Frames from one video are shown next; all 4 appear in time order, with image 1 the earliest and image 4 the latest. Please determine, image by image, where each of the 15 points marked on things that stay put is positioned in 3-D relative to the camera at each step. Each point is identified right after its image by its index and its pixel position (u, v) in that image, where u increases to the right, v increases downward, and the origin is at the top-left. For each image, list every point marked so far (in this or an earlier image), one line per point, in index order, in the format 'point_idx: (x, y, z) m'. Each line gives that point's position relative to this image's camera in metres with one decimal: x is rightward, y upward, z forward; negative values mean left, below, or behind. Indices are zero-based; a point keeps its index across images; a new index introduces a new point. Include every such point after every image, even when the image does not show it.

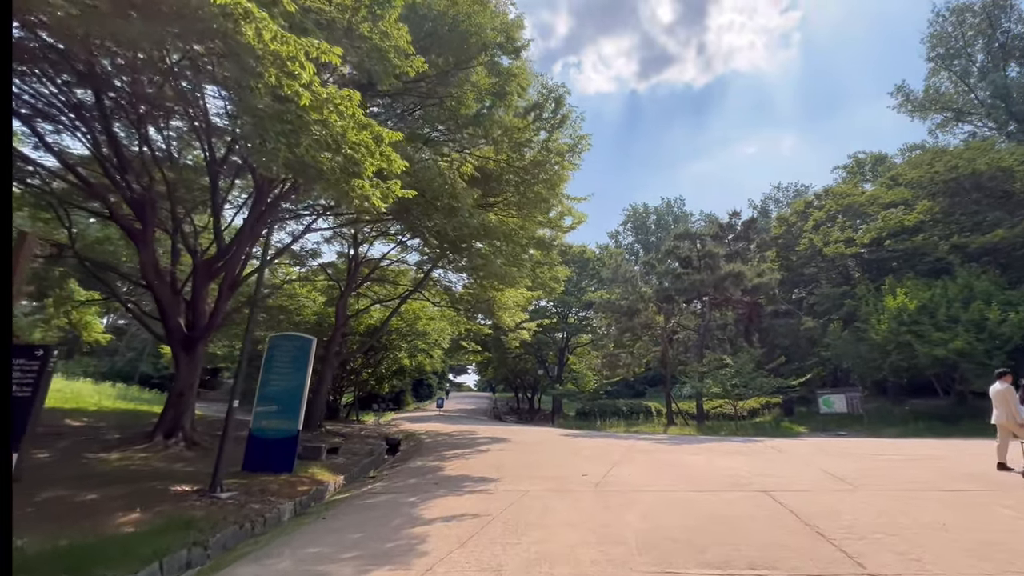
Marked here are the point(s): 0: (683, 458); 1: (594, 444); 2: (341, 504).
0: (+3.7, -3.7, +11.5) m
1: (+2.3, -4.3, +14.9) m
2: (-2.5, -3.2, +8.0) m
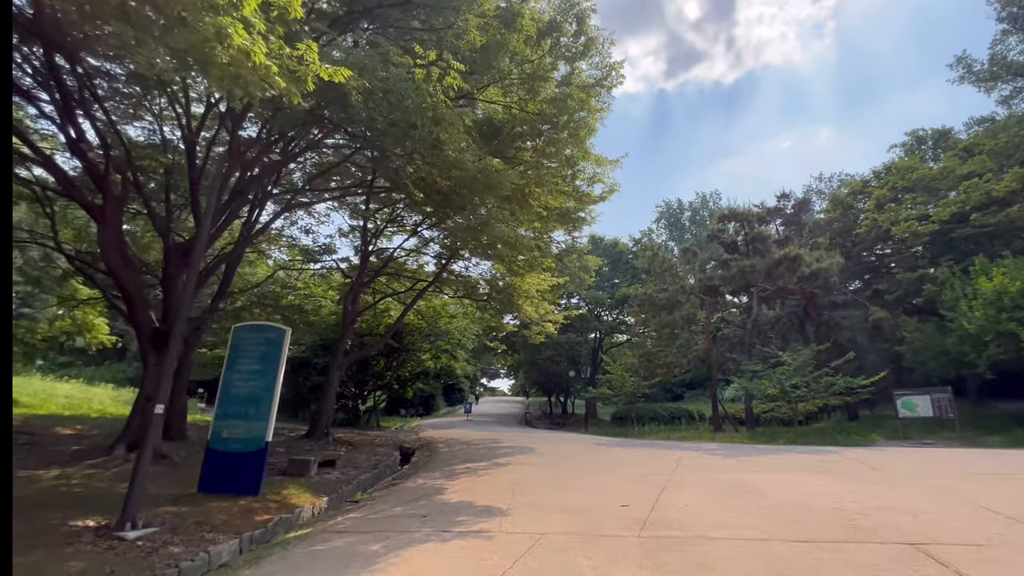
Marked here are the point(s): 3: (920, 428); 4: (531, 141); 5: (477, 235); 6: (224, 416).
0: (+4.0, -3.2, +8.9) m
1: (+2.9, -3.9, +12.4) m
2: (-2.3, -2.8, +5.8) m
3: (+14.7, -5.0, +19.5) m
4: (+0.3, +2.8, +10.2) m
5: (-0.6, +0.9, +9.6) m
6: (-4.8, -2.2, +9.0) m
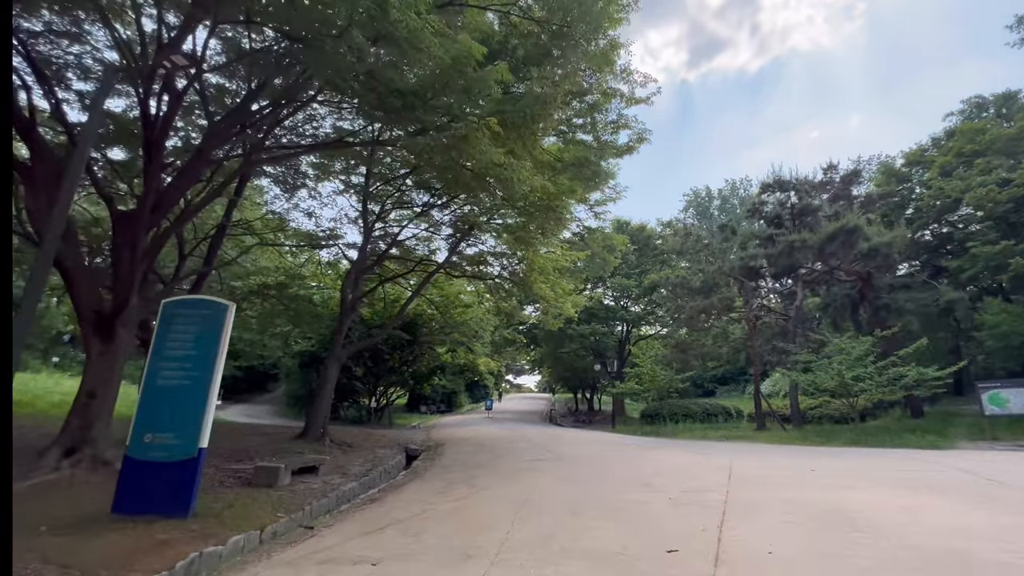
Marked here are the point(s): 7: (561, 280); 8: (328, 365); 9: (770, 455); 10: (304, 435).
0: (+4.1, -2.6, +6.6) m
1: (+3.1, -3.3, +10.1) m
2: (-2.4, -2.3, +3.7) m
3: (+15.2, -4.3, +16.7) m
4: (+0.4, +3.3, +8.0) m
5: (-0.6, +1.5, +7.5) m
6: (-4.8, -1.7, +7.1) m
7: (+1.8, +0.2, +19.6) m
8: (-6.2, -2.6, +18.3) m
9: (+5.9, -3.8, +12.5) m
10: (-6.5, -4.6, +16.9) m
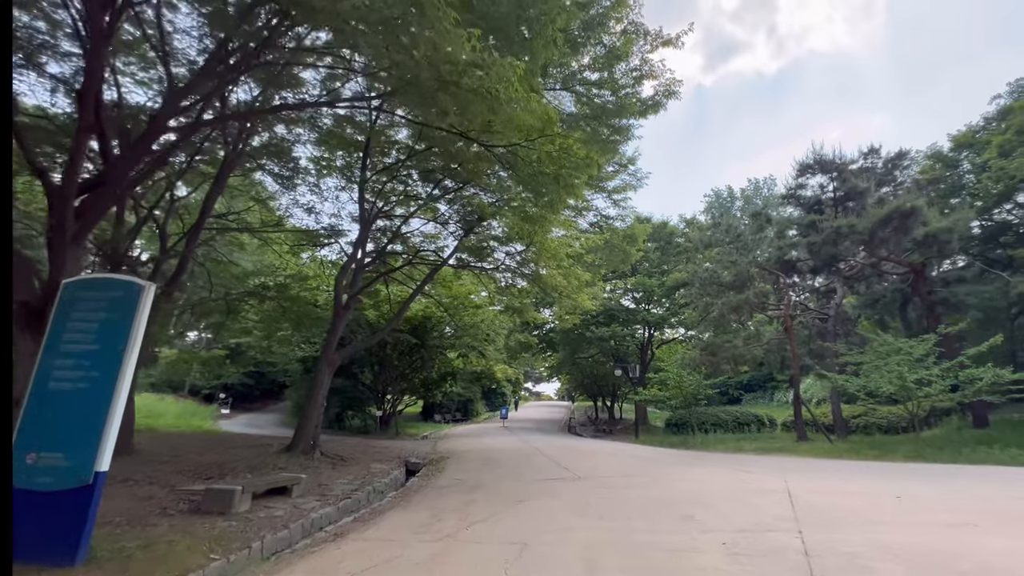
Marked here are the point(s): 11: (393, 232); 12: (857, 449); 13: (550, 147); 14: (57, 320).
0: (+4.0, -2.3, +4.6) m
1: (+3.2, -3.0, +8.2) m
2: (-2.6, -2.0, +2.0) m
3: (+15.5, -3.9, +14.4) m
4: (+0.3, +3.6, +6.2) m
5: (-0.6, +1.7, +5.8) m
6: (-4.8, -1.5, +5.5) m
7: (+2.2, +0.3, +17.7) m
8: (-5.9, -2.5, +16.7) m
9: (+6.1, -3.6, +10.5) m
10: (-6.2, -4.5, +15.3) m
11: (-4.1, +1.9, +19.0) m
12: (+10.7, -4.9, +16.7) m
13: (+1.0, +2.1, +8.9) m
14: (-4.8, -0.3, +5.7) m
